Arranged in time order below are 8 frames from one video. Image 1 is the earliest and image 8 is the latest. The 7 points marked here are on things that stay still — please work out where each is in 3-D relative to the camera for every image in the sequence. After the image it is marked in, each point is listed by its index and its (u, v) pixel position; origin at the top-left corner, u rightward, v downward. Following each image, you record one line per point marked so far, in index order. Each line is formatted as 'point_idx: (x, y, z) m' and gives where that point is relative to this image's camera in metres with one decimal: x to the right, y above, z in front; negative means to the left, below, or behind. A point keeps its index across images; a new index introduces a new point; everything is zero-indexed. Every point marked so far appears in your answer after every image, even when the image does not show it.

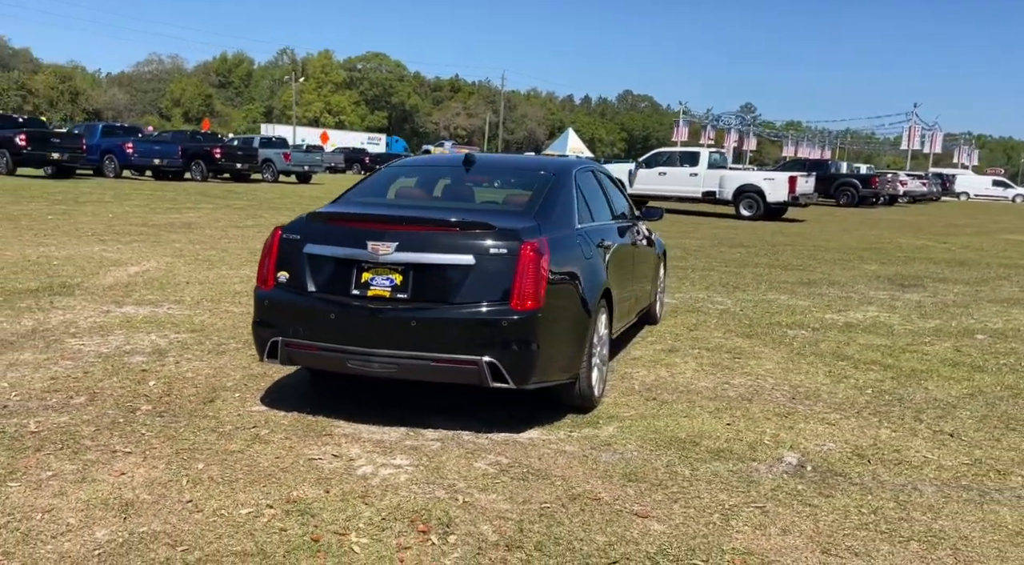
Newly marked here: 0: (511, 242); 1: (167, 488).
0: (0.0, +0.2, +4.3) m
1: (-1.4, -0.8, +3.6) m
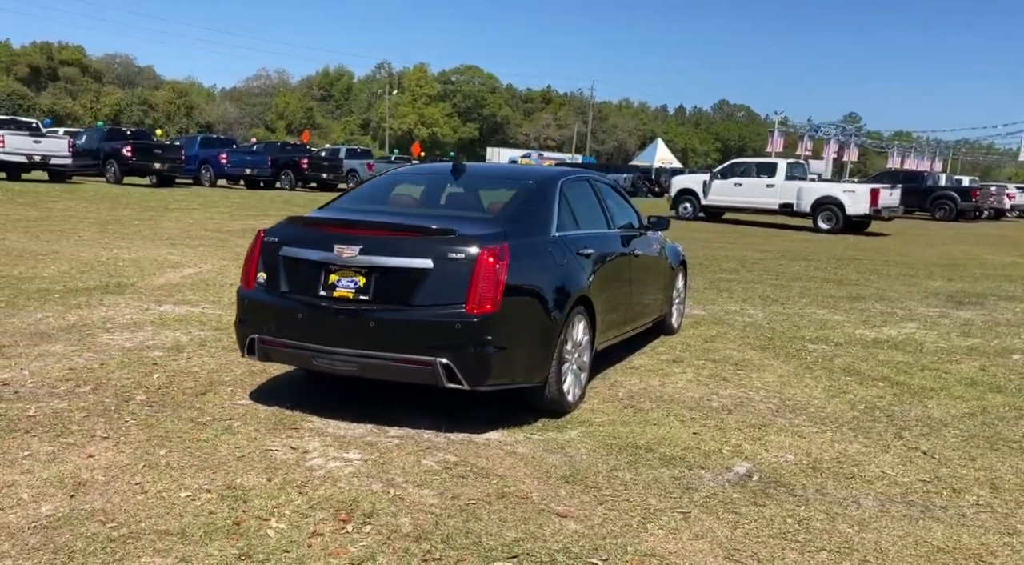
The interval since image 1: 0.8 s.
0: (-0.2, +0.2, +4.5) m
1: (-1.7, -0.8, +3.9) m
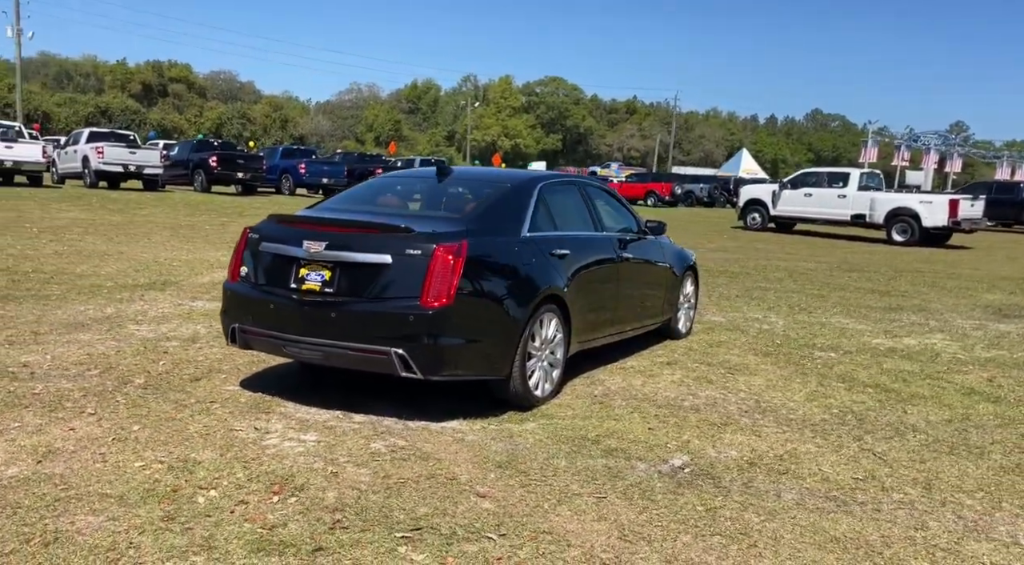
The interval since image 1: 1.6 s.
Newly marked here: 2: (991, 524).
0: (-0.5, +0.2, +4.7) m
1: (-2.0, -0.8, +4.3) m
2: (+2.0, -1.0, +3.8) m
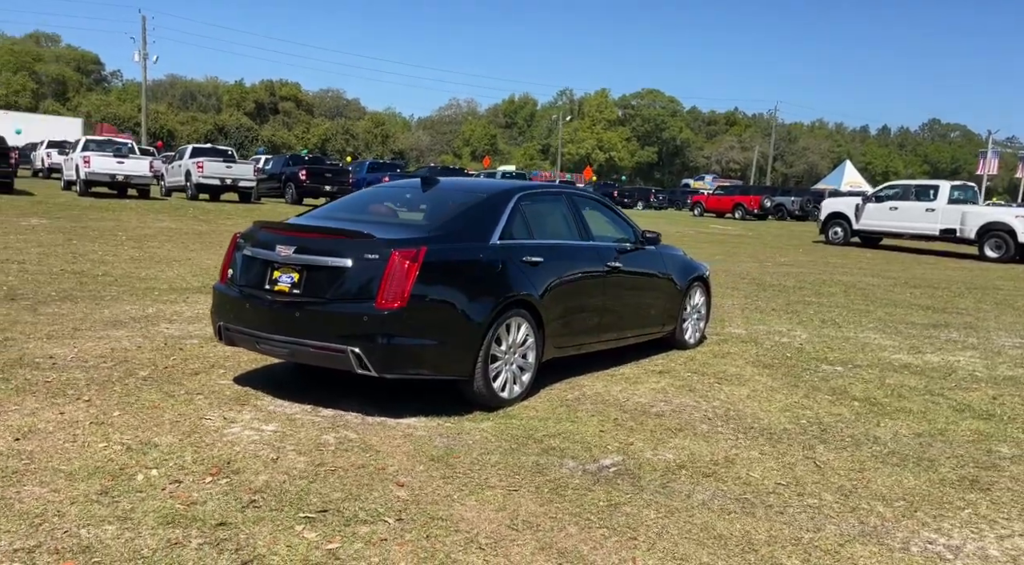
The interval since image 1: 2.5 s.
0: (-0.7, +0.2, +5.0) m
1: (-2.3, -0.8, +4.7) m
2: (+1.6, -1.1, +3.8) m
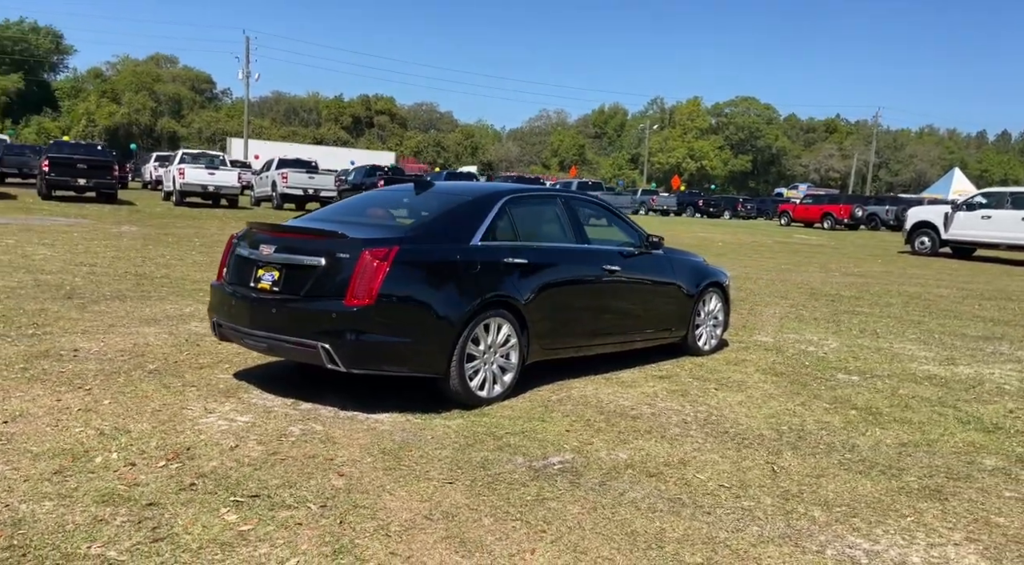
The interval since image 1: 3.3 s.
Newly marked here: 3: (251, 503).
0: (-0.9, +0.2, +5.2) m
1: (-2.6, -0.7, +5.1) m
2: (+1.2, -1.1, +3.7) m
3: (-1.1, -1.0, +3.8) m
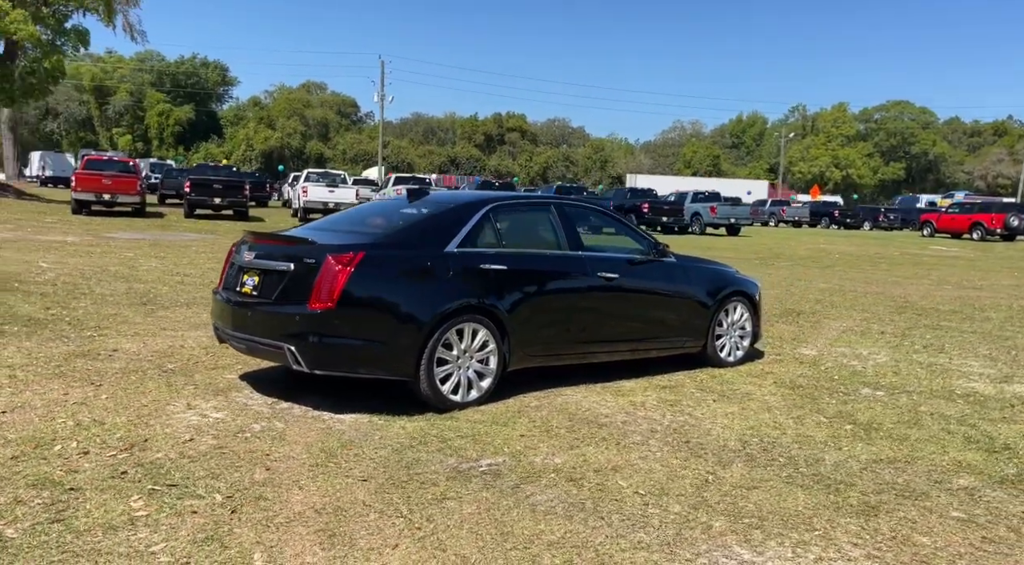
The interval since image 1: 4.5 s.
0: (-1.2, +0.2, +5.4) m
1: (-2.8, -0.8, +5.5) m
2: (+0.7, -1.1, +3.6) m
3: (-1.6, -1.0, +4.0) m
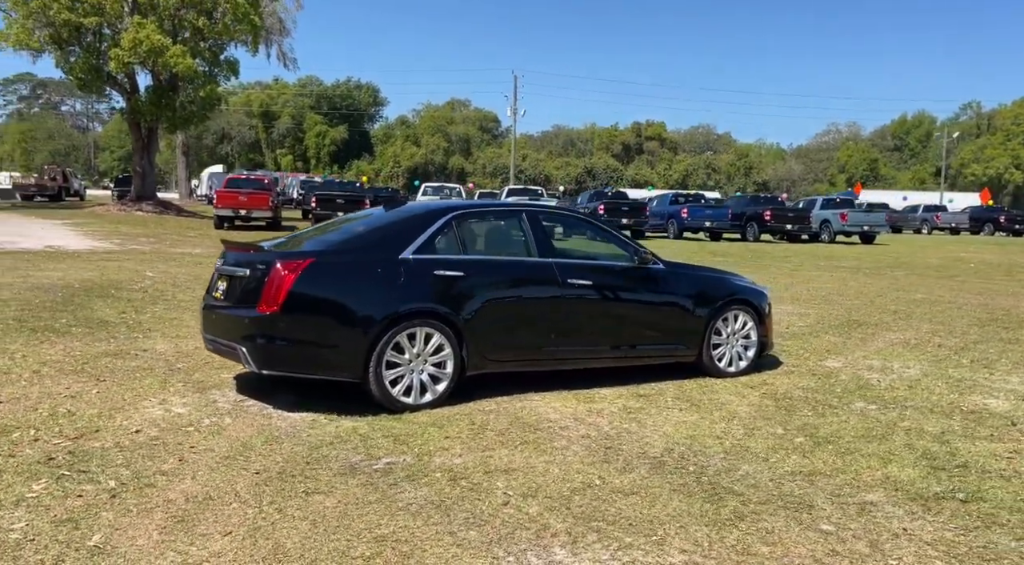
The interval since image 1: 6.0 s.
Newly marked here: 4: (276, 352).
0: (-1.6, +0.1, +5.7) m
1: (-3.2, -0.8, +6.1) m
2: (0.0, -1.1, +3.6) m
3: (-2.2, -1.0, +4.4) m
4: (-1.5, -0.4, +5.7) m
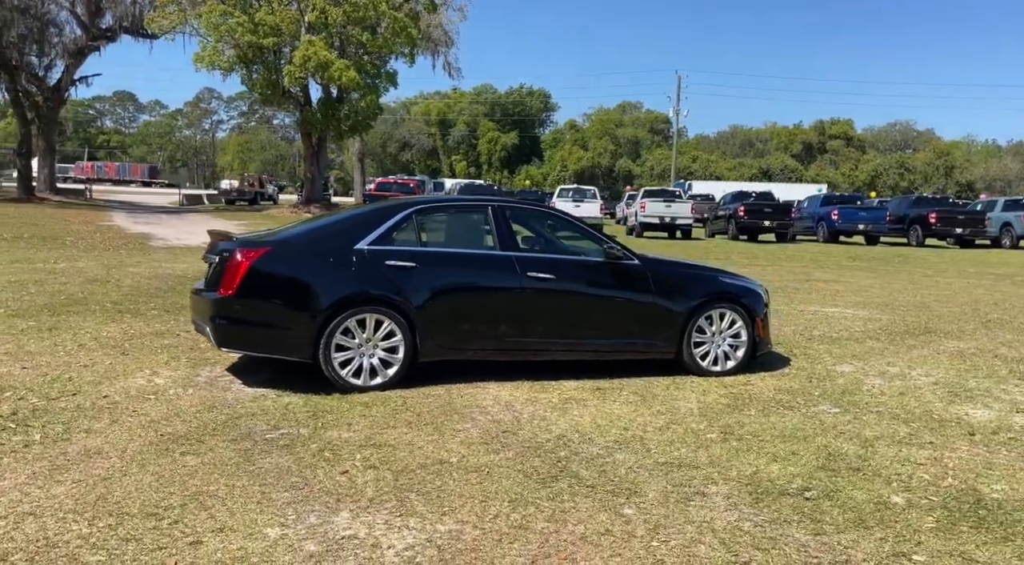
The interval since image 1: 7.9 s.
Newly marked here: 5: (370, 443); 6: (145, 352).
0: (-2.0, +0.2, +6.3) m
1: (-3.5, -0.7, +7.0) m
2: (-0.9, -1.0, +3.9) m
3: (-2.9, -0.9, +5.1) m
4: (-1.9, -0.3, +6.2) m
5: (-0.8, -0.9, +4.9) m
6: (-3.2, -0.6, +7.7) m
